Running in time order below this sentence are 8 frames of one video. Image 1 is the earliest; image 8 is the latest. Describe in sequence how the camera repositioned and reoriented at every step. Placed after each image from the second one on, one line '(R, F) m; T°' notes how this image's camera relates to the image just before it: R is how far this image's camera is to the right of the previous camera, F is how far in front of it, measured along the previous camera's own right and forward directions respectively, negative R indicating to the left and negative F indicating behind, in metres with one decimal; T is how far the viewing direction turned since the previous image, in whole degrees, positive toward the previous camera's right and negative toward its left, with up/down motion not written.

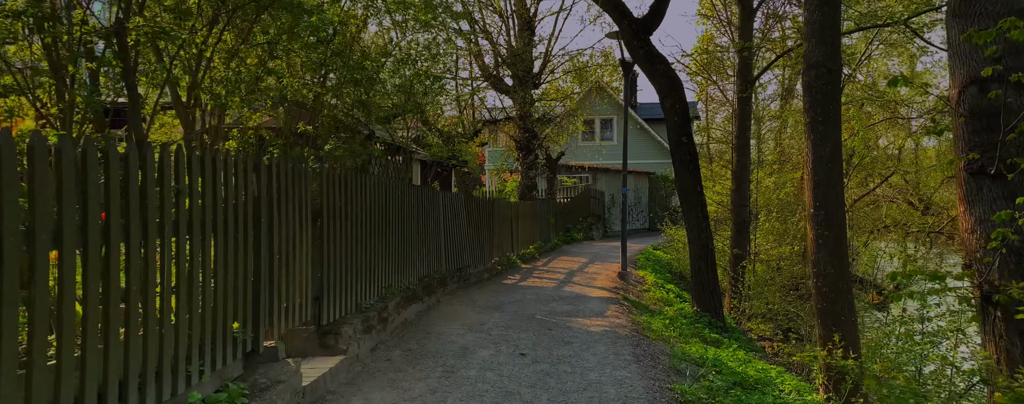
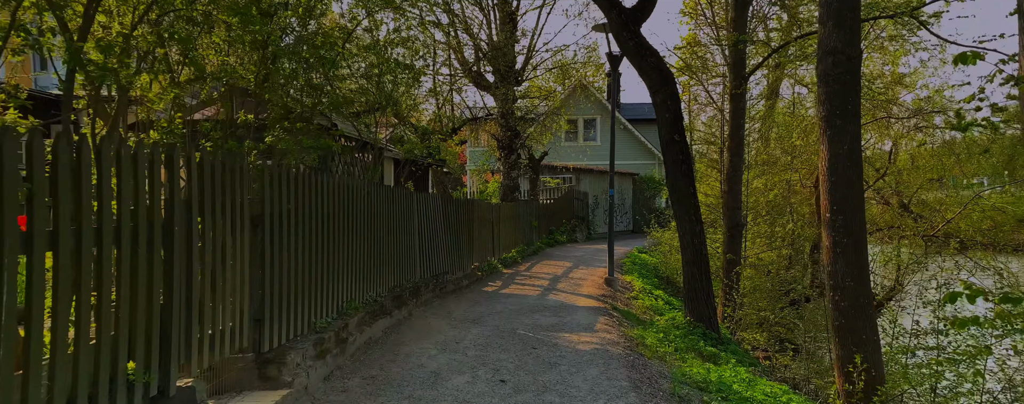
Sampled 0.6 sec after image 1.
(0.0, +0.7) m; +2°
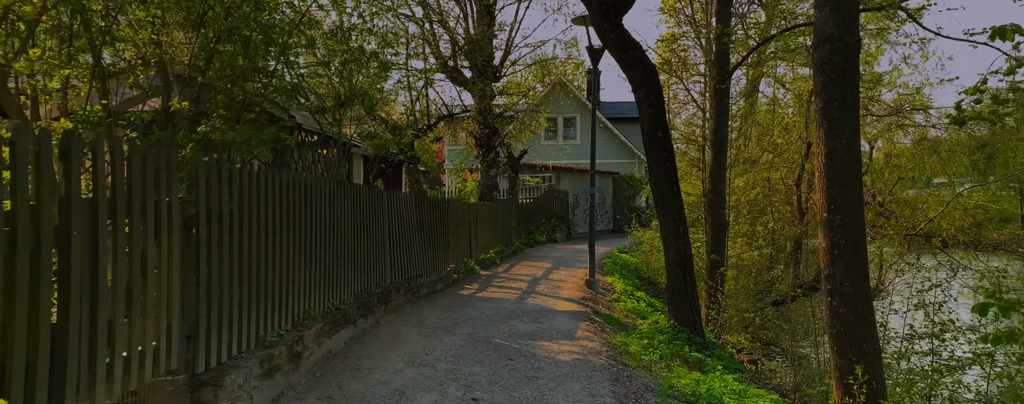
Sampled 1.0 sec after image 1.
(+0.1, +0.4) m; +2°
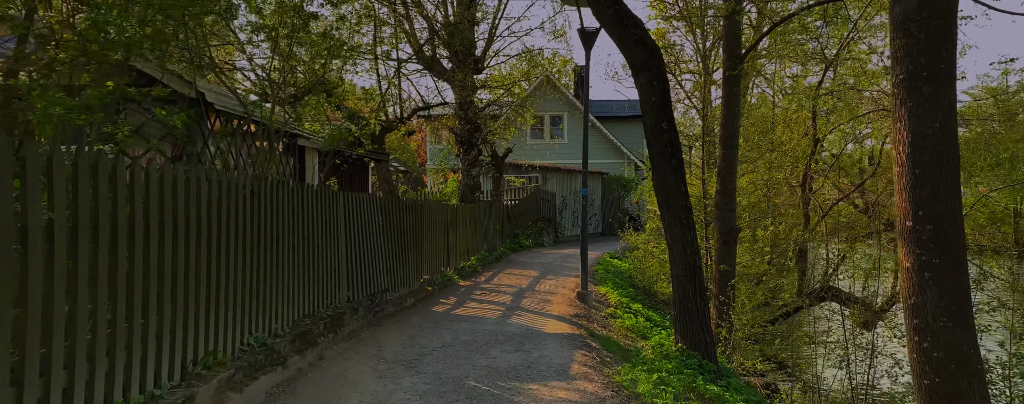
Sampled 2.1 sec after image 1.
(+0.1, +1.3) m; +1°
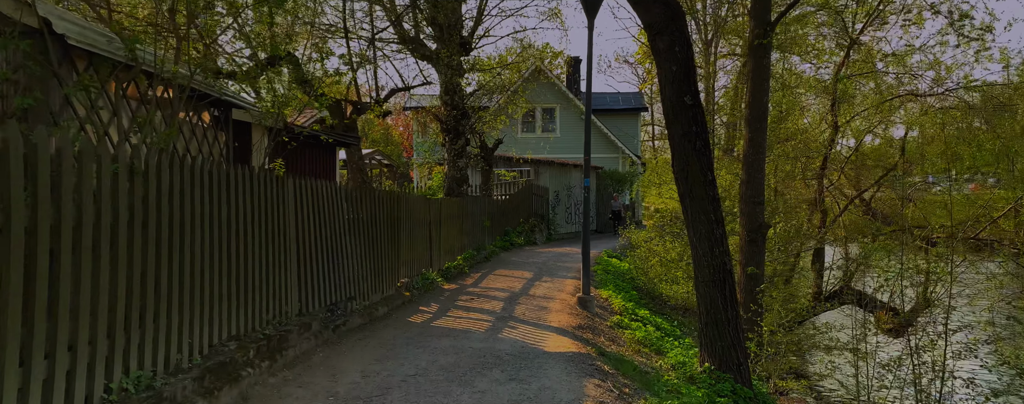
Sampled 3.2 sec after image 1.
(0.0, +1.4) m; +1°
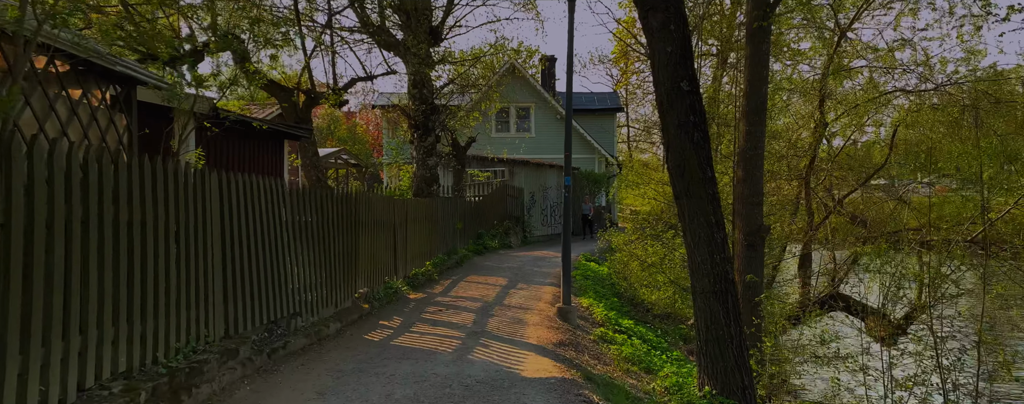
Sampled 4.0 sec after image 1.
(0.0, +0.9) m; +2°
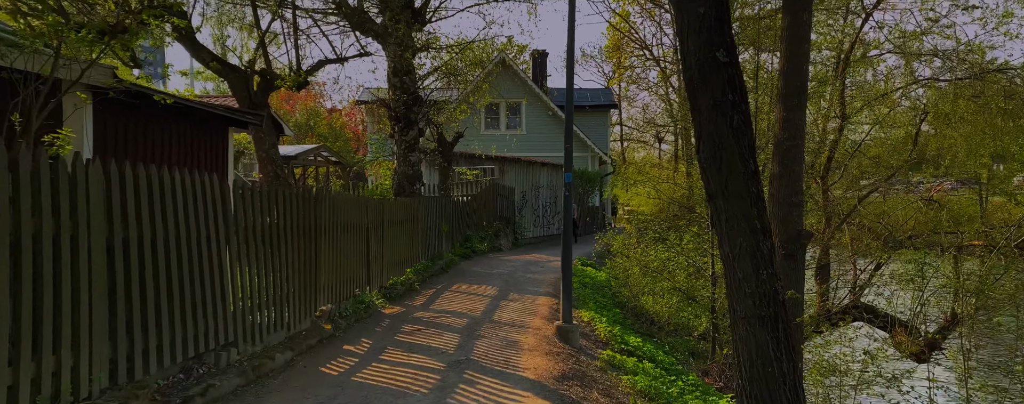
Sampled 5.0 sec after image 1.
(0.0, +1.2) m; +1°
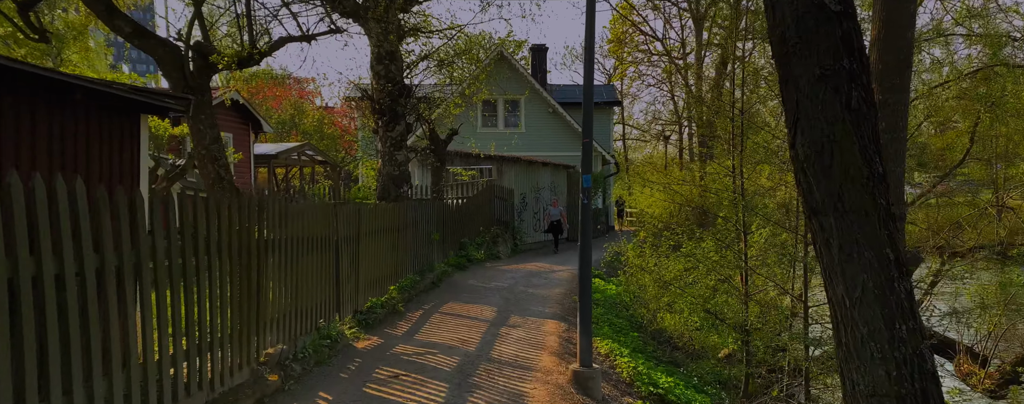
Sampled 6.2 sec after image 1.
(-0.1, +1.5) m; 0°
